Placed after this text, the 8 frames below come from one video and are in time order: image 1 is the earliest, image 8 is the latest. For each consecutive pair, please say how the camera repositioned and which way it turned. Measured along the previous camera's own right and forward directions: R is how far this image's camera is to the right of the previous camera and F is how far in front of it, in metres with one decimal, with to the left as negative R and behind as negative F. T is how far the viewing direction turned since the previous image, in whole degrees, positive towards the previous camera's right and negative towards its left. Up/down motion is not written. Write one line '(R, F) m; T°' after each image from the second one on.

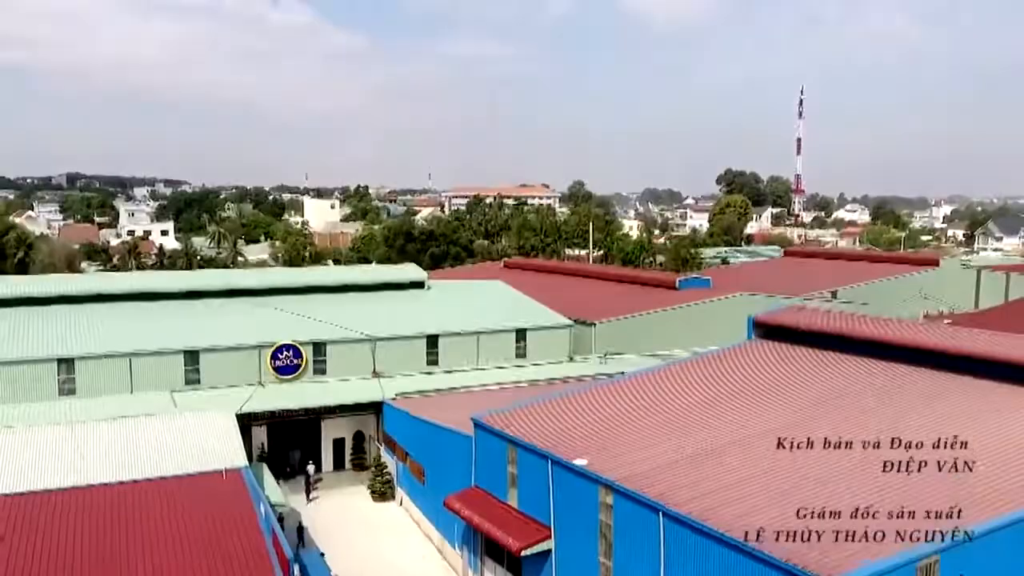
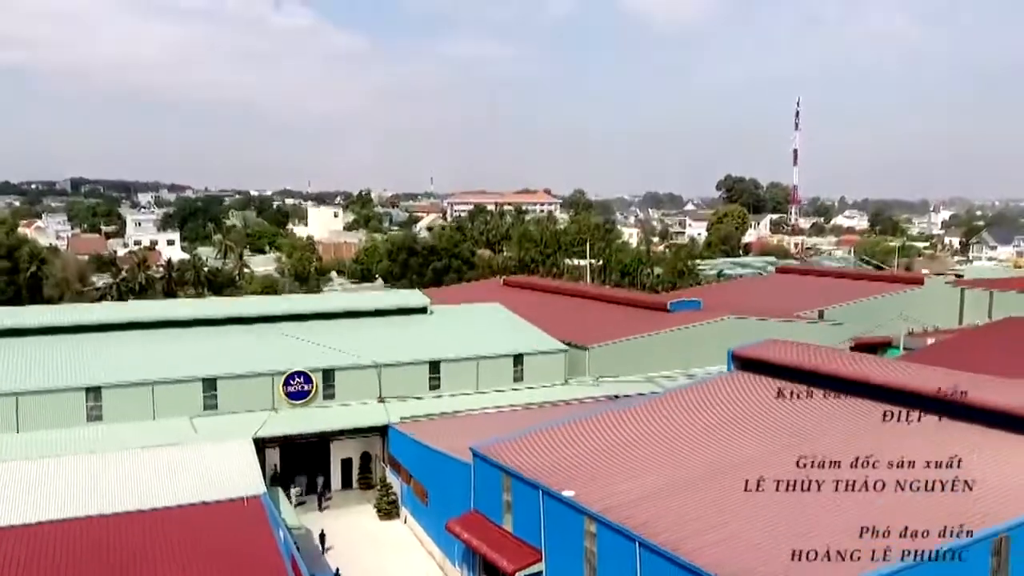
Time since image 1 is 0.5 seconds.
(0.0, -0.5) m; 0°
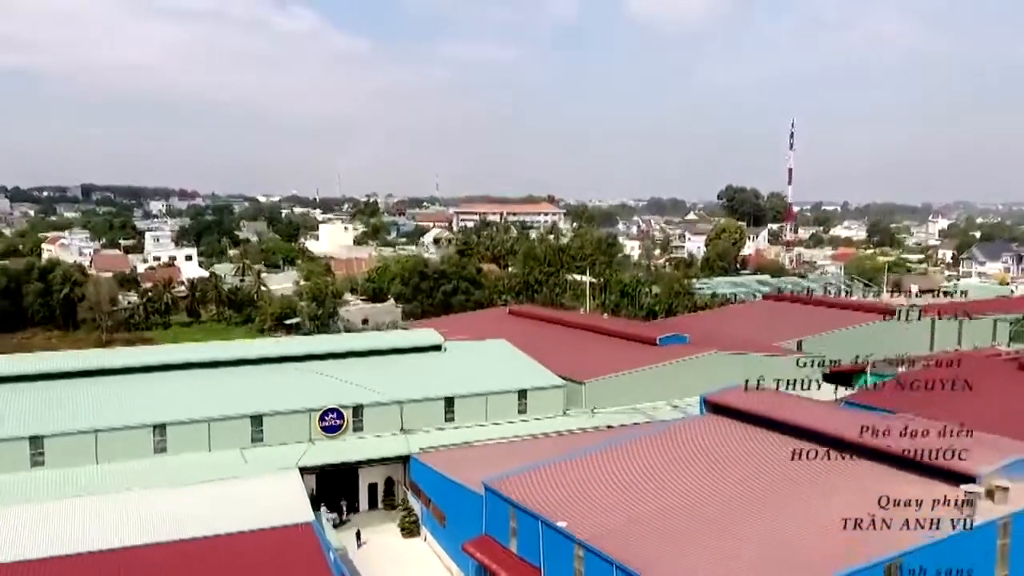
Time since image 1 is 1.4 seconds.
(0.0, -1.3) m; 0°
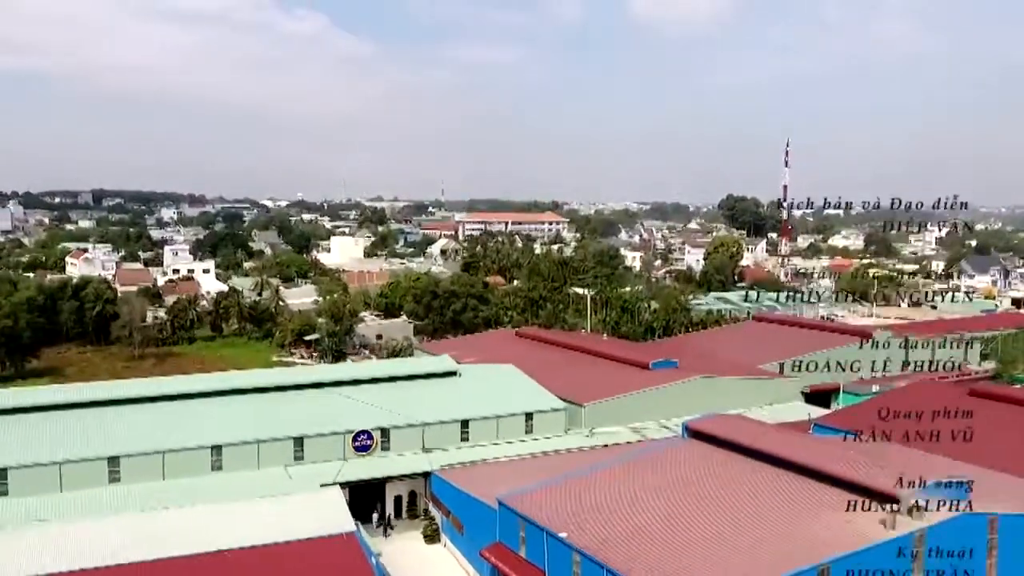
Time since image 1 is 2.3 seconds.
(-0.1, -1.4) m; 0°
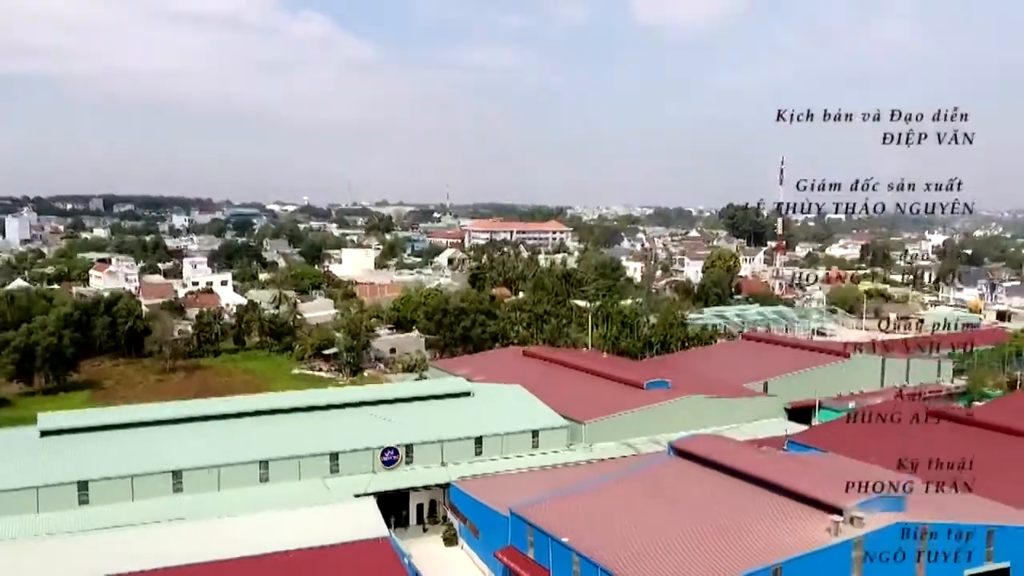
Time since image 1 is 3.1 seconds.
(-0.1, -1.5) m; 0°
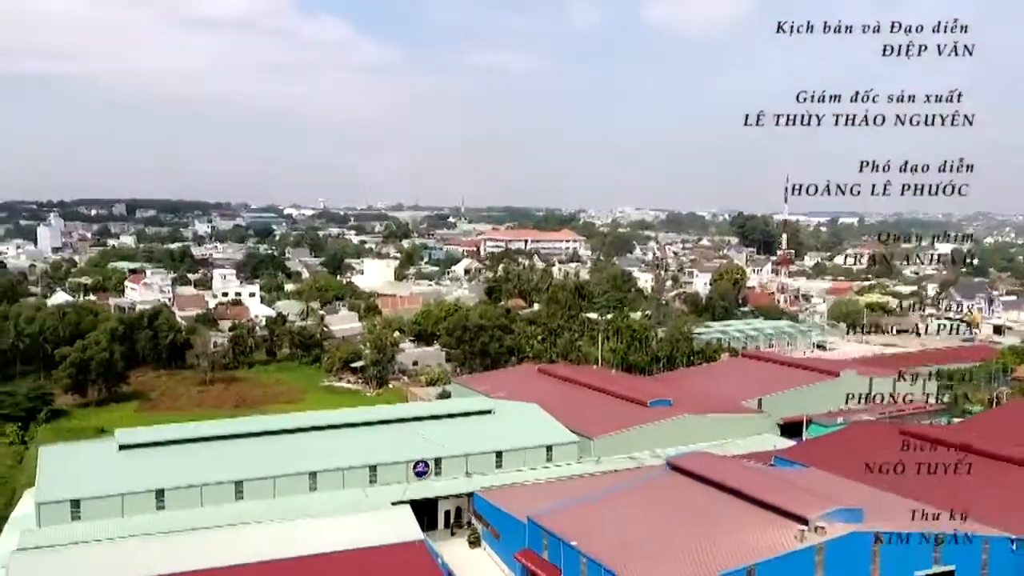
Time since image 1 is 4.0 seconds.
(-0.1, -1.7) m; -1°
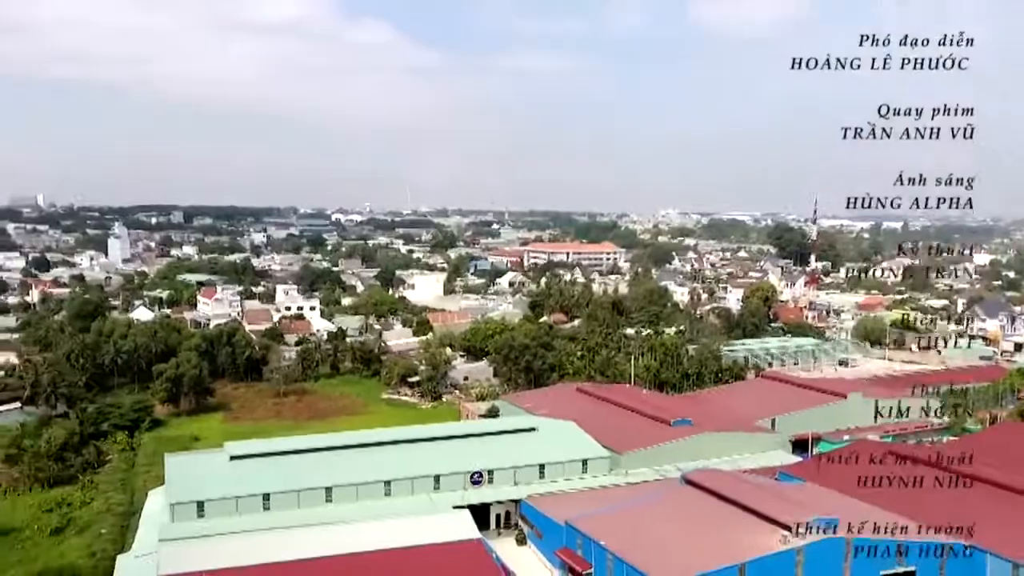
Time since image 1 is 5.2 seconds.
(0.0, -2.7) m; -3°
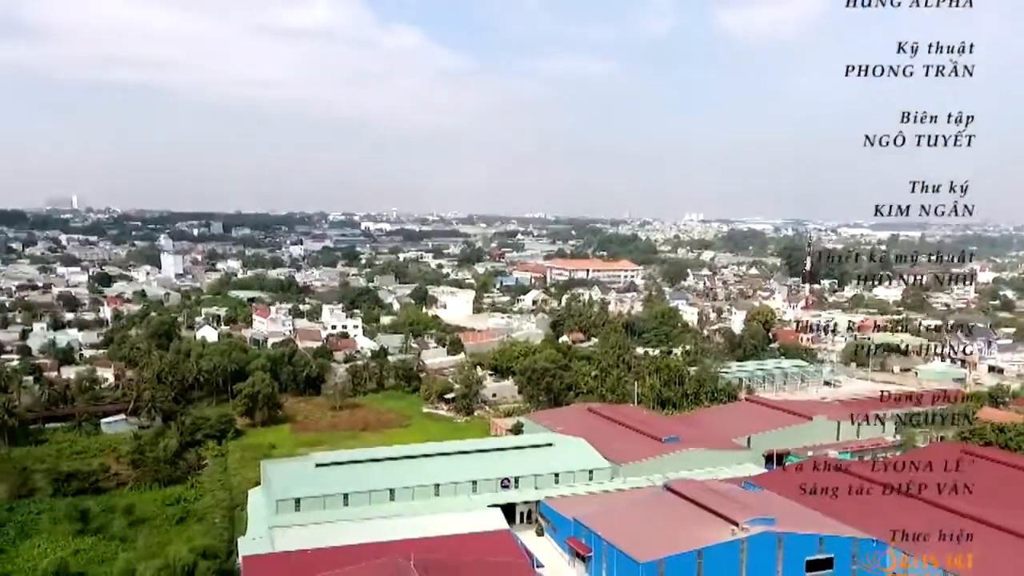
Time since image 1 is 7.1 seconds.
(0.0, -4.8) m; -1°
